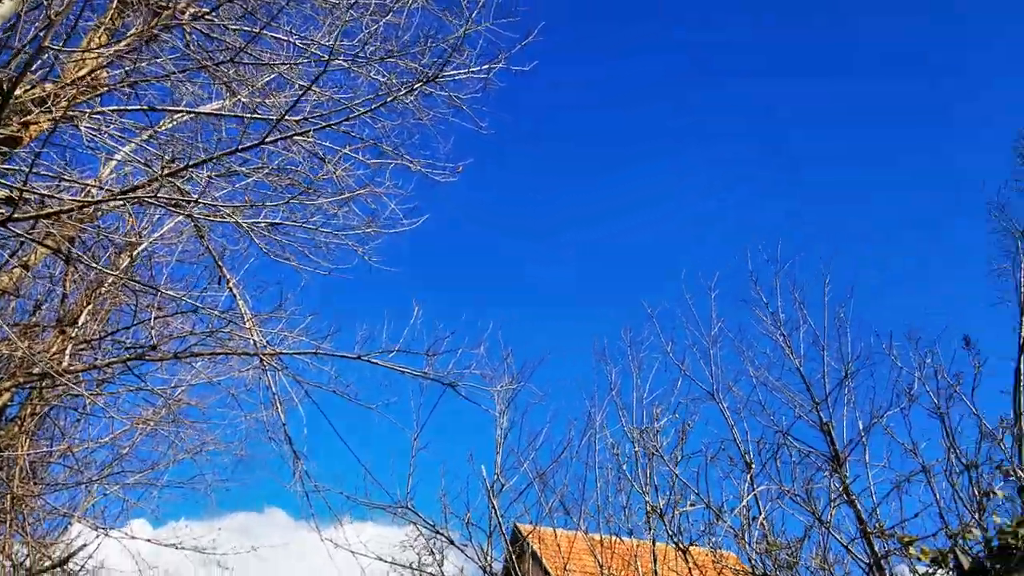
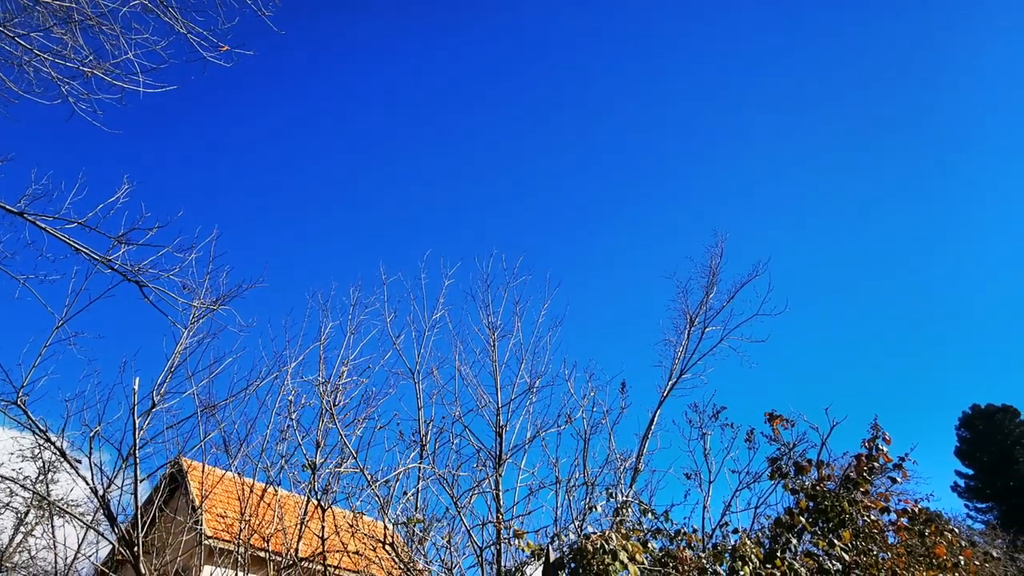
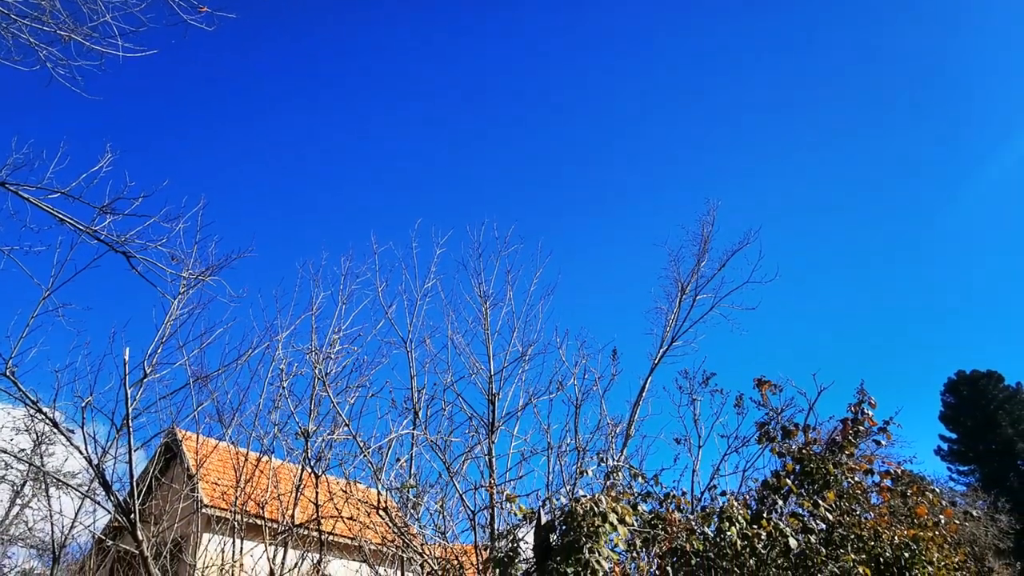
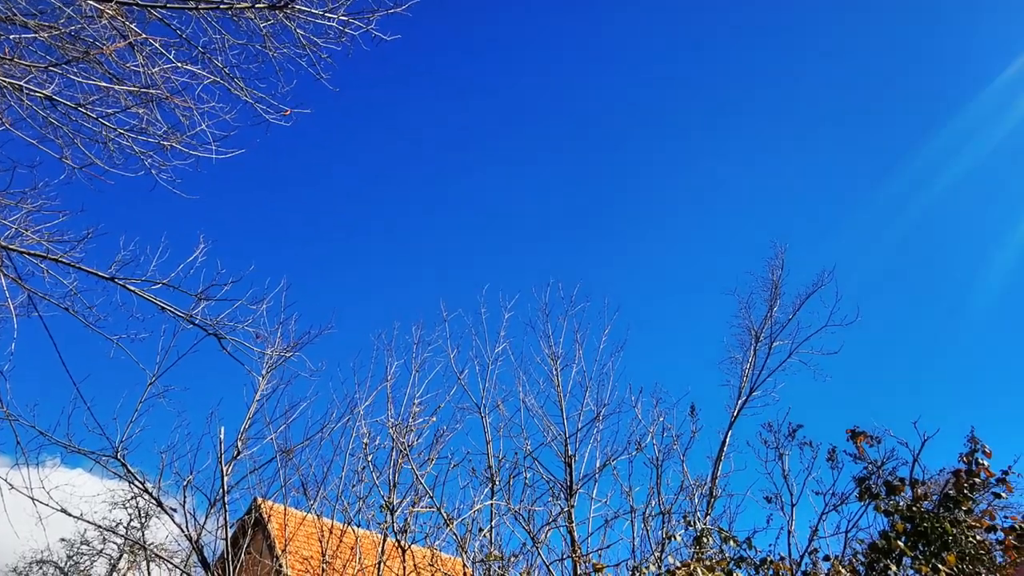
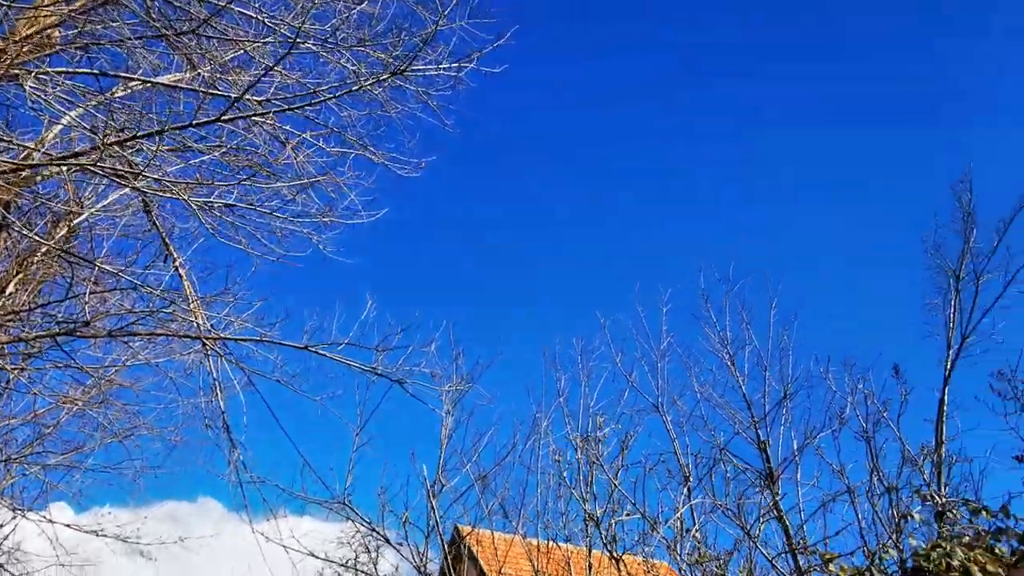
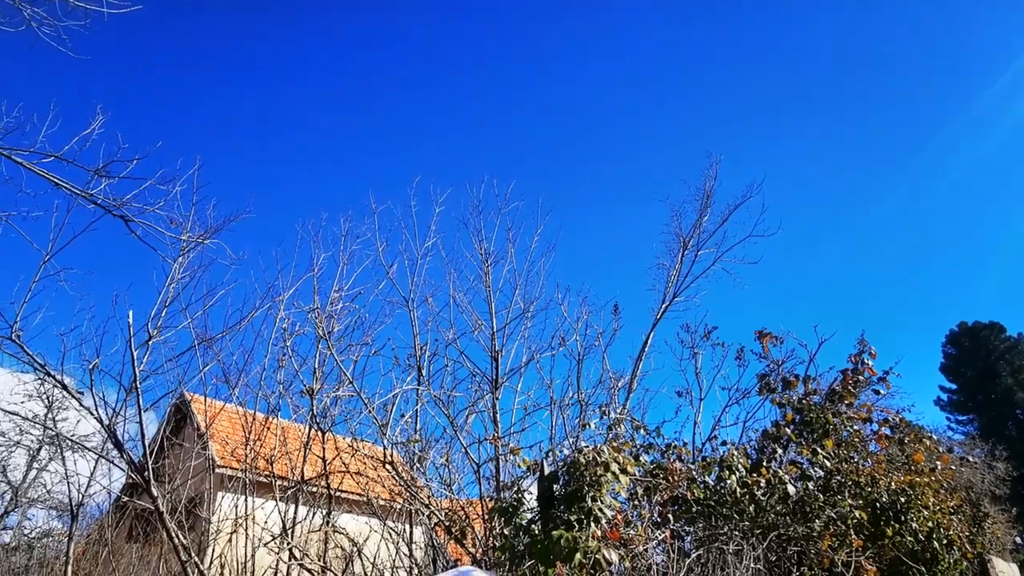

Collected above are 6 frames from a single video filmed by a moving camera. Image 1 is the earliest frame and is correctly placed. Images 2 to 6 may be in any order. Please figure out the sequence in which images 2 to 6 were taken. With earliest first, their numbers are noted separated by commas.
5, 4, 2, 3, 6
